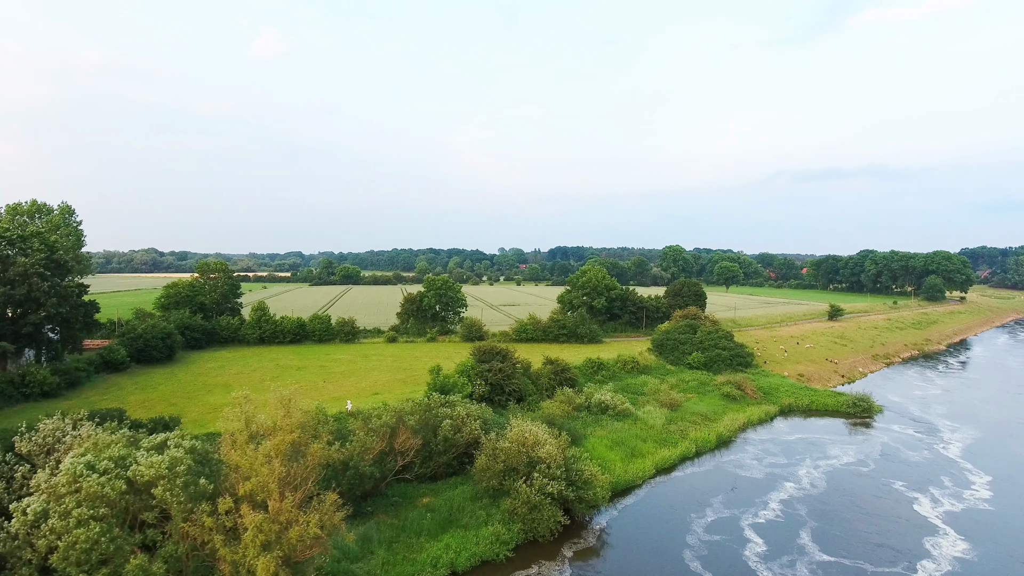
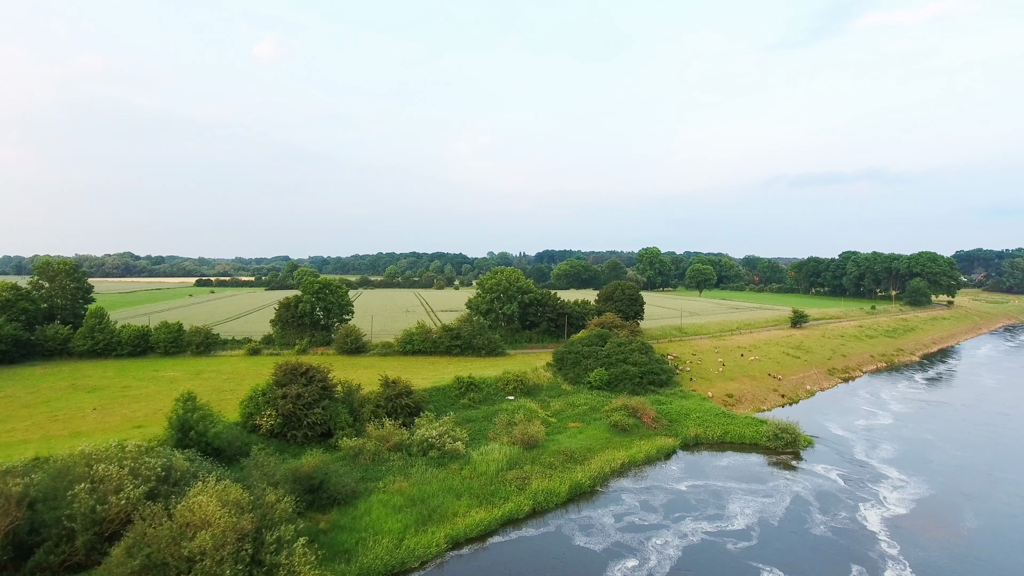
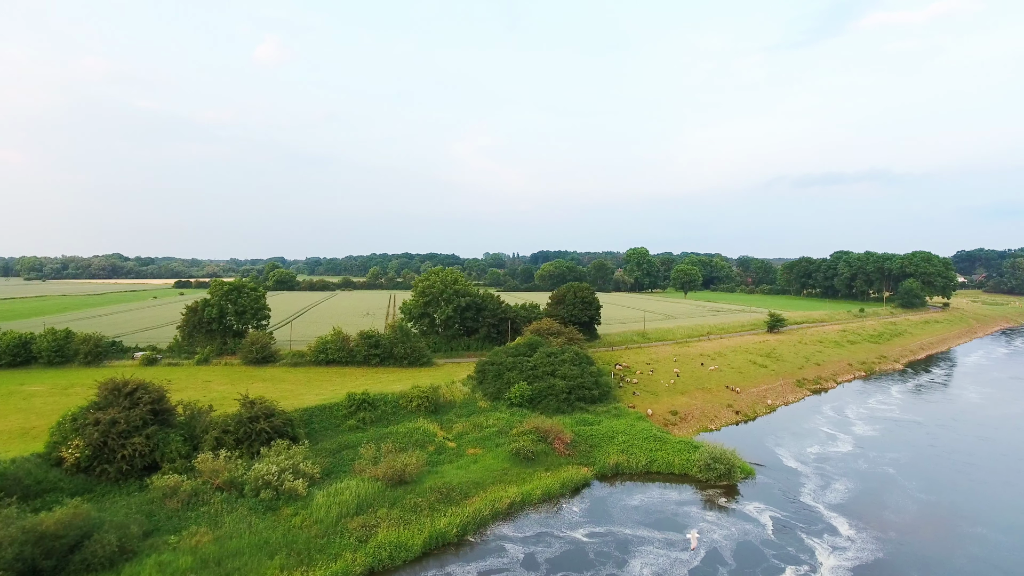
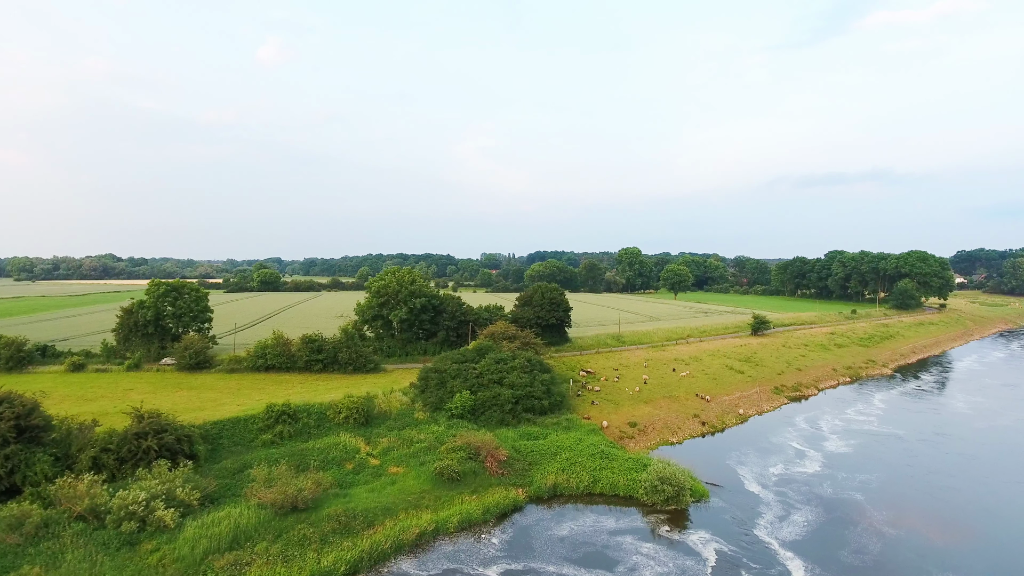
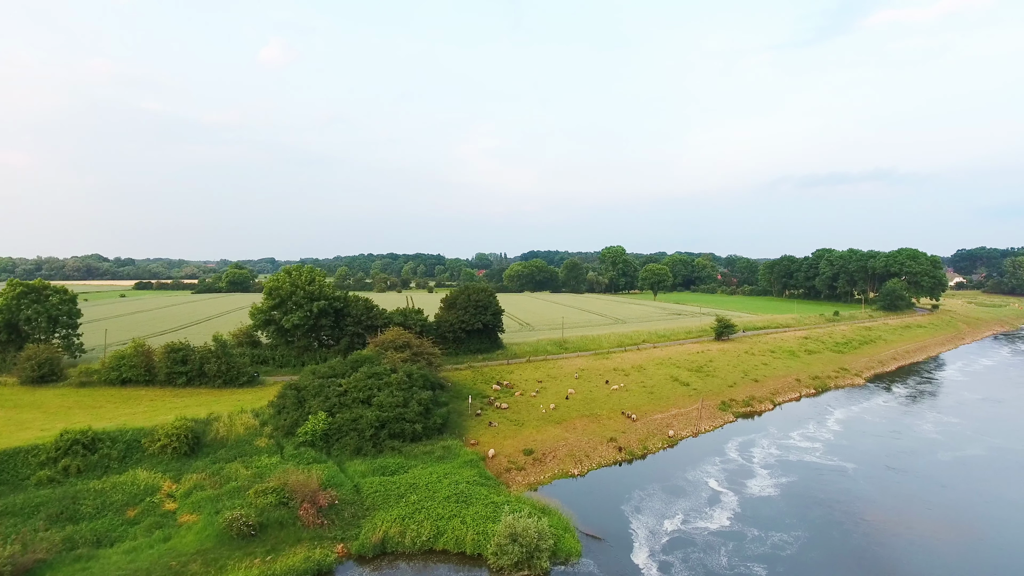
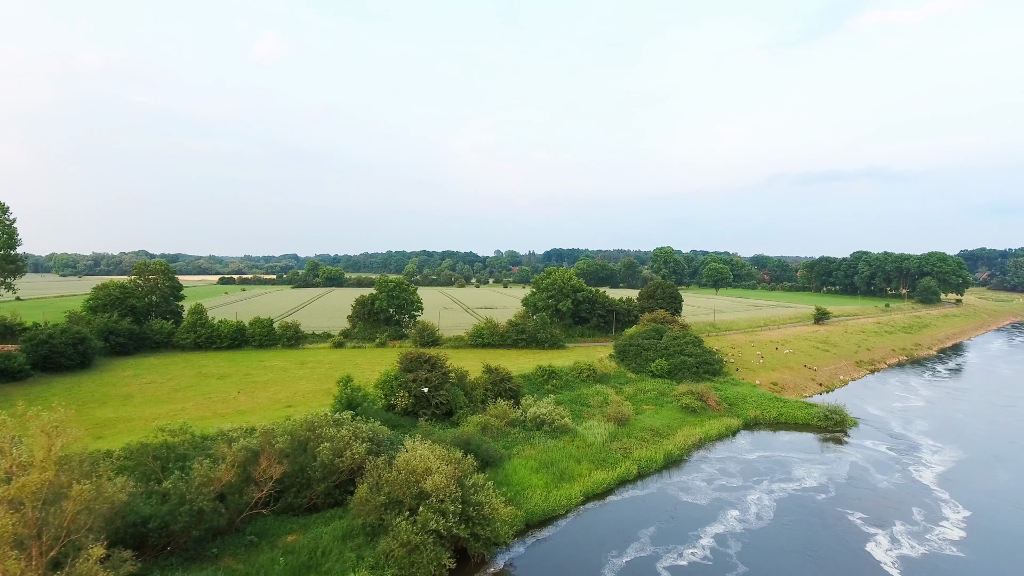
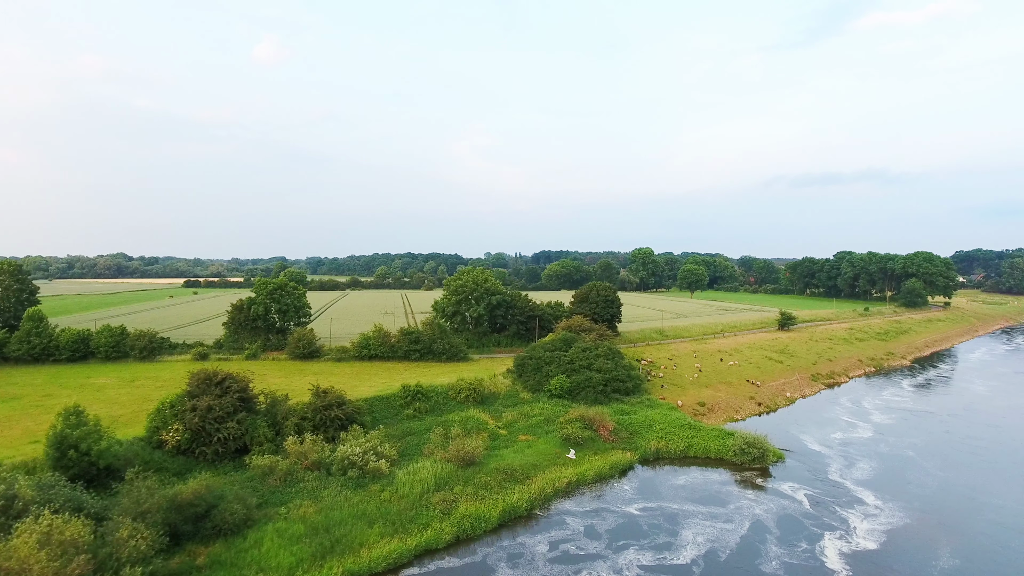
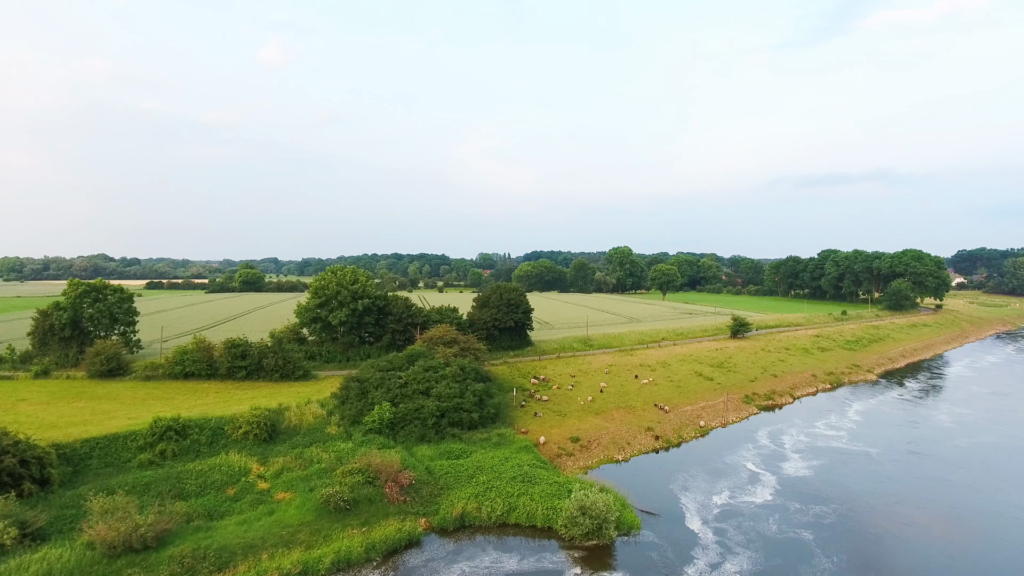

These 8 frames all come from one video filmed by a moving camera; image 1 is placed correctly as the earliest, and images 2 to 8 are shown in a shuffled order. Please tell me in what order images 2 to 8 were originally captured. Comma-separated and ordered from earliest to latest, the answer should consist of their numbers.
6, 2, 7, 3, 4, 8, 5
